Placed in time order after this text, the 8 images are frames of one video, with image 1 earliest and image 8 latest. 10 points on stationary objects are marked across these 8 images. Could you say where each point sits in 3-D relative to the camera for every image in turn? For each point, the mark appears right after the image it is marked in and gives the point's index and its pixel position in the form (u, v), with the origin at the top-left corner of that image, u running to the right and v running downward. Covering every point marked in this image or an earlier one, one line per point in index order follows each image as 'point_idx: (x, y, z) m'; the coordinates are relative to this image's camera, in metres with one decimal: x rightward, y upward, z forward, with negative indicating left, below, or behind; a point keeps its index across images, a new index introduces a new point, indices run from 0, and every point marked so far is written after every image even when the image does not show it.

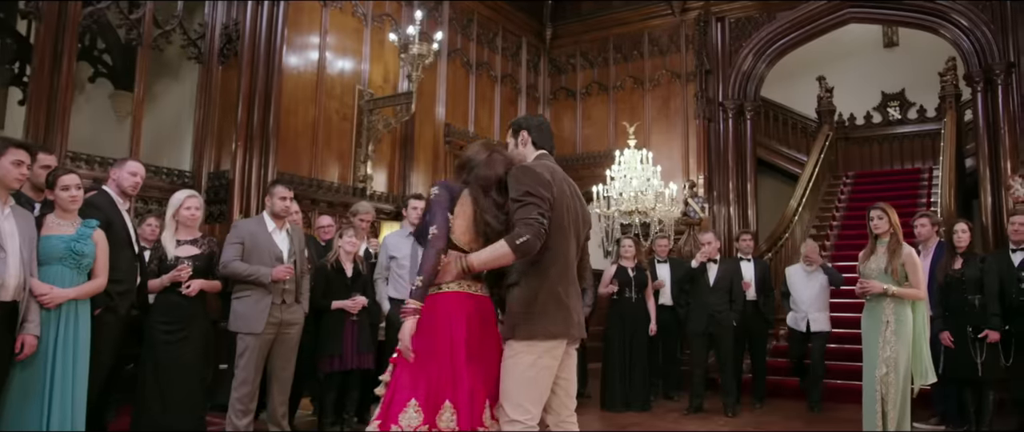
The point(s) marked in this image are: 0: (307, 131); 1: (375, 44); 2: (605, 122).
0: (-2.0, +0.8, +7.3) m
1: (-1.5, +1.9, +8.3) m
2: (+1.3, +1.3, +10.5) m
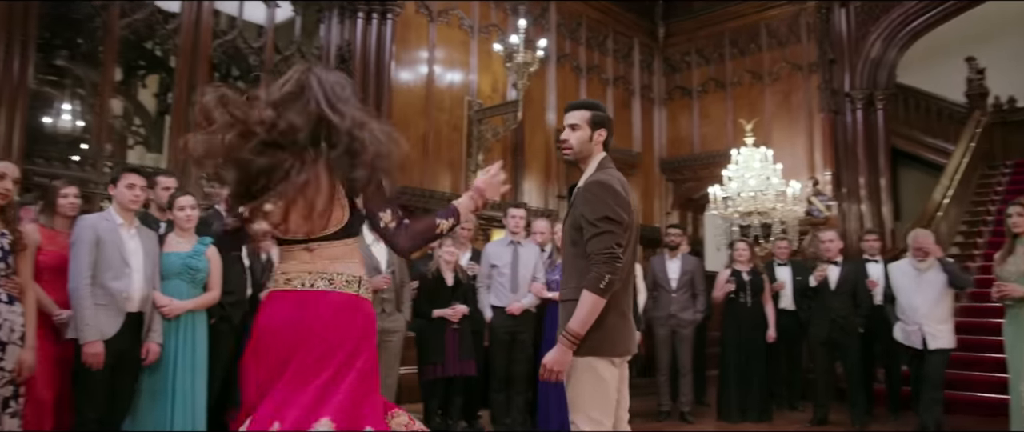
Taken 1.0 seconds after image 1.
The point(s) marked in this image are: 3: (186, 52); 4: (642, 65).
0: (-0.9, +0.7, +7.6) m
1: (-0.3, +1.8, +8.5) m
2: (+2.9, +1.3, +10.1) m
3: (-2.9, +1.5, +6.6) m
4: (+1.9, +2.2, +10.7) m
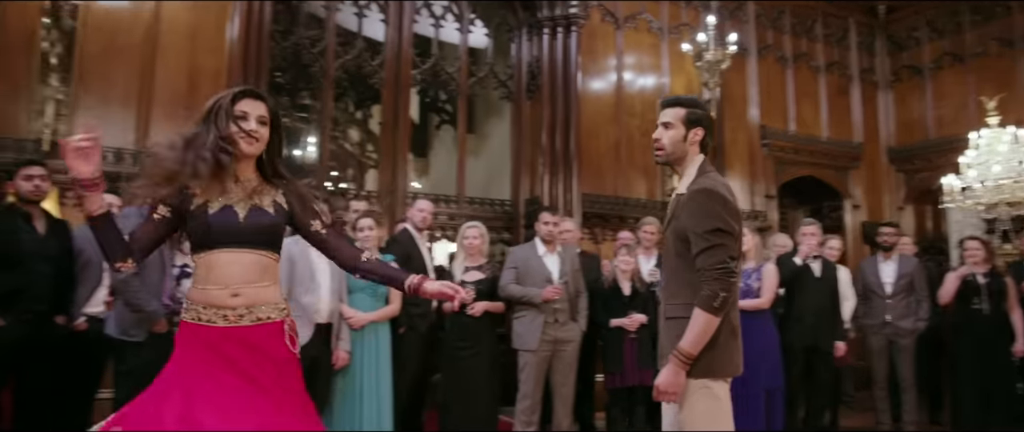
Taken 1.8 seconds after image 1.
0: (+1.0, +0.7, +7.6) m
1: (+1.8, +1.8, +8.3) m
2: (+5.4, +1.4, +8.8) m
3: (-1.2, +1.3, +7.3) m
4: (+4.6, +2.2, +9.7) m
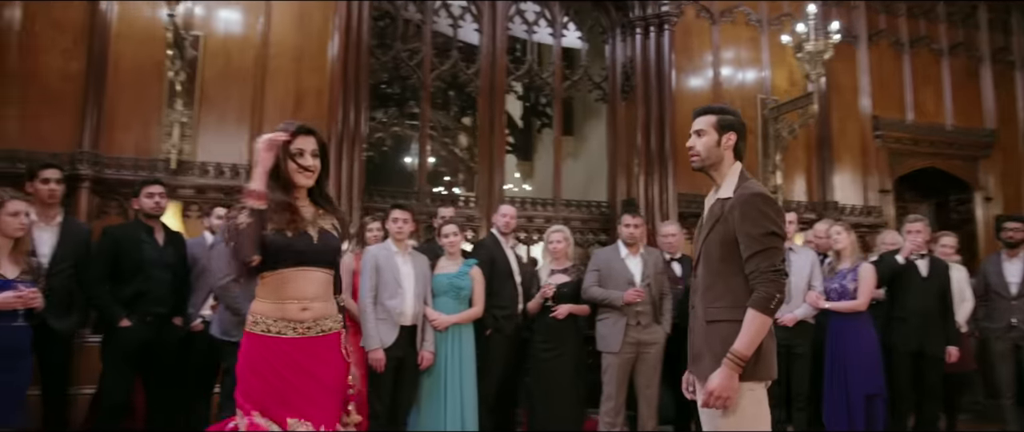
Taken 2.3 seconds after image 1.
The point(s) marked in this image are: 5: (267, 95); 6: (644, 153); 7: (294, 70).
0: (+2.0, +0.7, +7.5) m
1: (+2.8, +1.8, +8.0) m
2: (+6.4, +1.5, +8.0) m
3: (-0.3, +1.2, +7.5) m
4: (+5.8, +2.3, +8.9) m
5: (-2.1, +1.0, +6.4) m
6: (+1.3, +0.6, +7.2) m
7: (-1.9, +1.3, +6.5) m
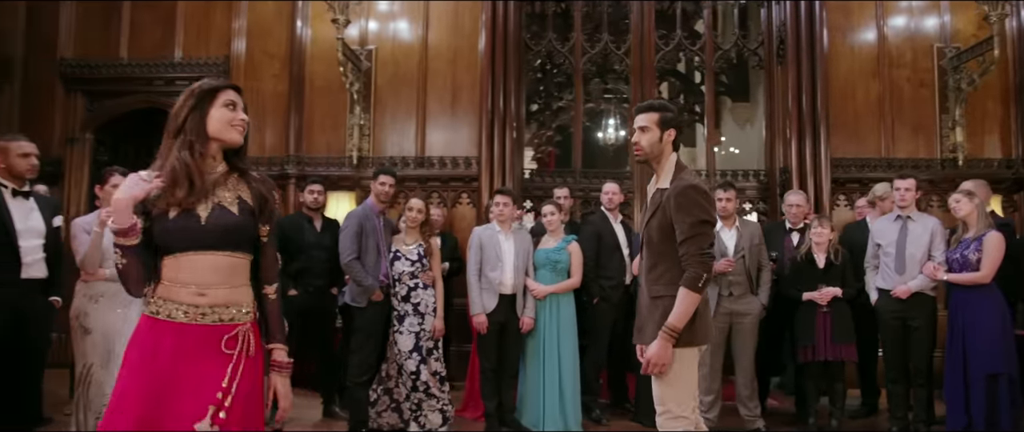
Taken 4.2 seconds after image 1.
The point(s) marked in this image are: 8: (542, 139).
0: (+3.4, +1.0, +7.0) m
1: (+4.3, +2.2, +7.2) m
2: (+7.7, +2.0, +5.9) m
3: (+1.3, +1.5, +7.8) m
4: (+7.4, +2.8, +7.0) m
5: (-0.8, +1.2, +7.4) m
6: (+2.7, +0.9, +7.0) m
7: (-0.6, +1.4, +7.4) m
8: (+0.5, +0.8, +7.9) m
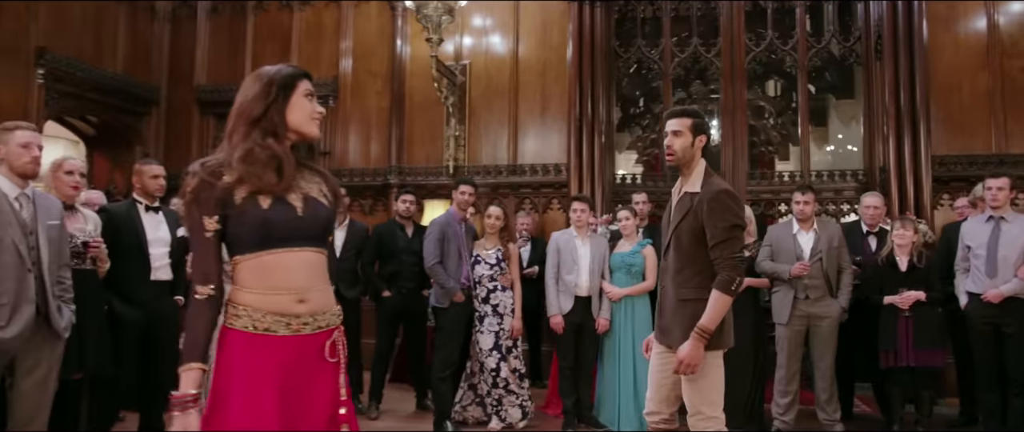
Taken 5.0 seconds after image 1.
0: (+4.2, +1.0, +6.7) m
1: (+5.1, +2.2, +6.6) m
2: (+8.3, +2.0, +4.9) m
3: (+2.2, +1.5, +7.8) m
4: (+8.1, +2.9, +6.0) m
5: (+0.1, +1.2, +7.7) m
6: (+3.5, +0.9, +6.8) m
7: (+0.3, +1.4, +7.7) m
8: (+1.4, +0.8, +8.0) m
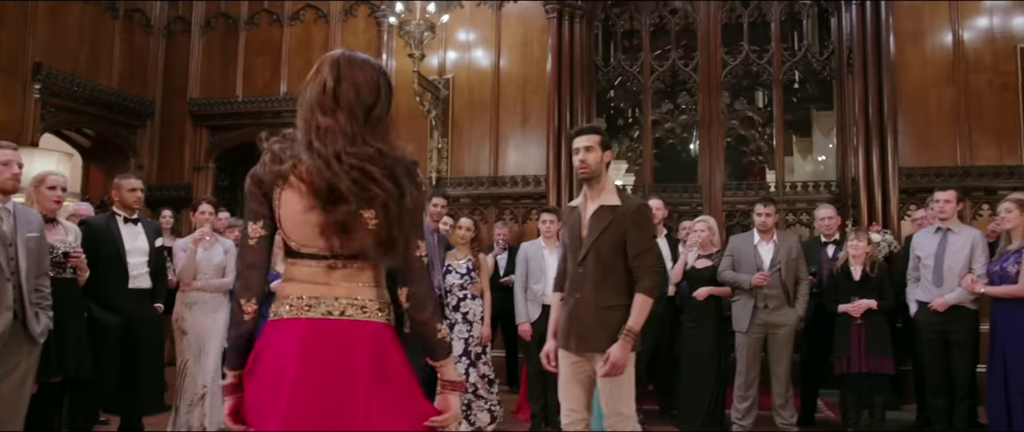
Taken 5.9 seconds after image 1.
0: (+4.0, +0.9, +6.8) m
1: (+4.9, +2.1, +6.8) m
2: (+8.0, +2.0, +5.0) m
3: (+2.0, +1.4, +8.0) m
4: (+7.9, +2.8, +6.2) m
5: (-0.1, +1.0, +7.9) m
6: (+3.3, +0.8, +6.9) m
7: (+0.1, +1.3, +7.9) m
8: (+1.3, +0.7, +8.2) m
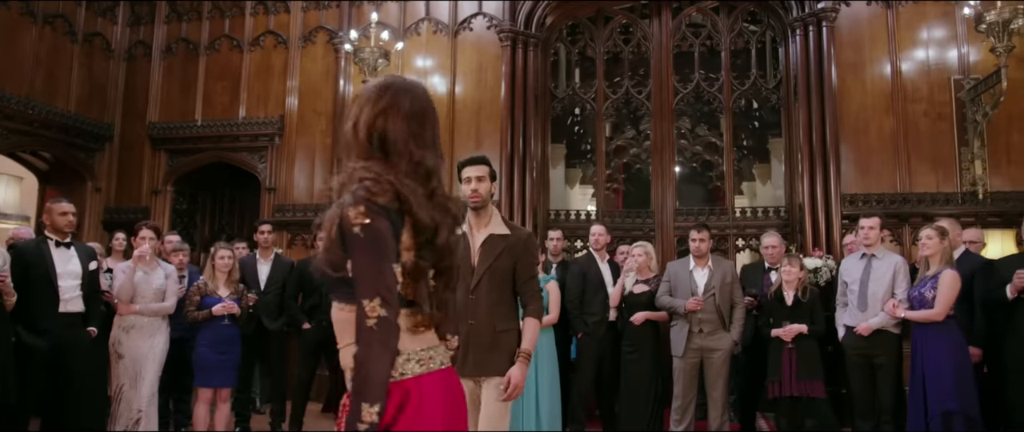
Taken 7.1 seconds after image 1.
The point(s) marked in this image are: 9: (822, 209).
0: (+3.5, +0.7, +7.0) m
1: (+4.5, +1.9, +7.0) m
2: (+7.6, +1.8, +5.3) m
3: (+1.6, +1.1, +8.1) m
4: (+7.5, +2.5, +6.5) m
5: (-0.6, +0.8, +8.0) m
6: (+2.8, +0.6, +7.1) m
7: (-0.4, +1.0, +8.0) m
8: (+0.8, +0.4, +8.3) m
9: (+2.9, +0.1, +6.9) m
